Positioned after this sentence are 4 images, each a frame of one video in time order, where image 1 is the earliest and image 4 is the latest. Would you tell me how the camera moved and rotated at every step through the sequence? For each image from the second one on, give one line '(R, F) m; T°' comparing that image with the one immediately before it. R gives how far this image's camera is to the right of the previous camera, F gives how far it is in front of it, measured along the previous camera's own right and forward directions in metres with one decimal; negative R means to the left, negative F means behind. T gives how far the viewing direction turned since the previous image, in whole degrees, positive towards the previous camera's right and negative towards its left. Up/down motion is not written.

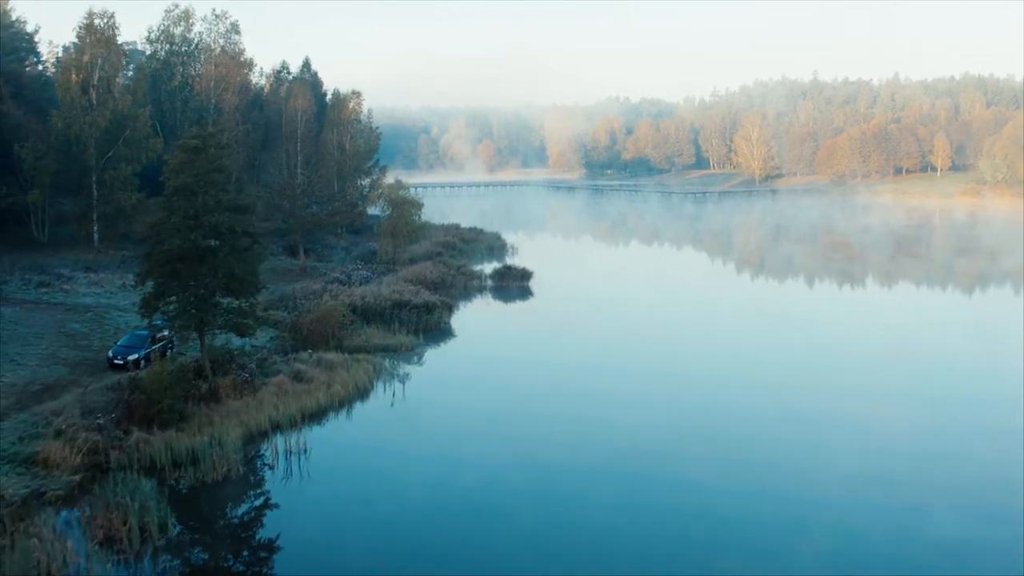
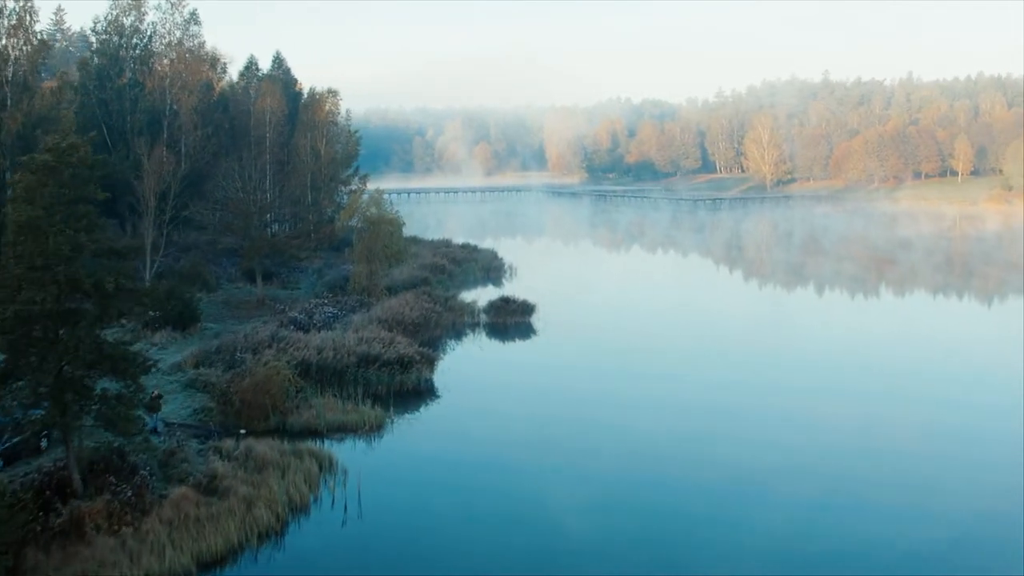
(0.0, +4.4) m; 0°
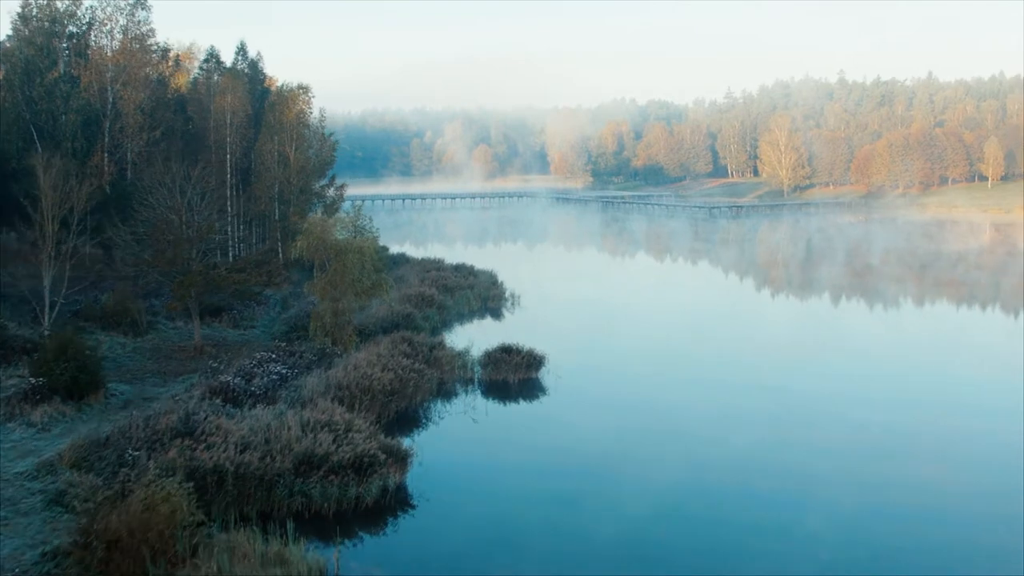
(0.0, +4.7) m; 0°
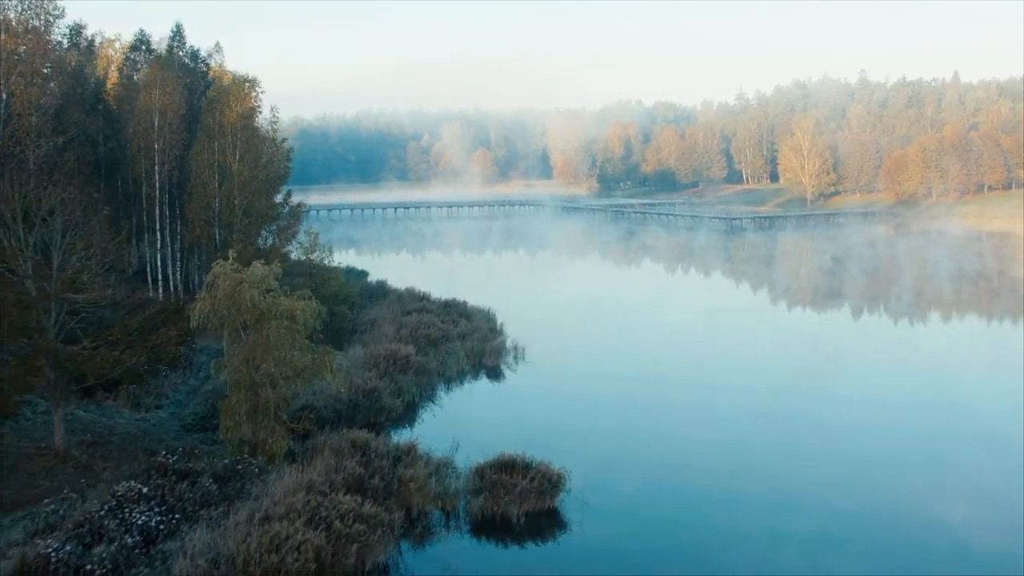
(0.0, +5.7) m; 0°
